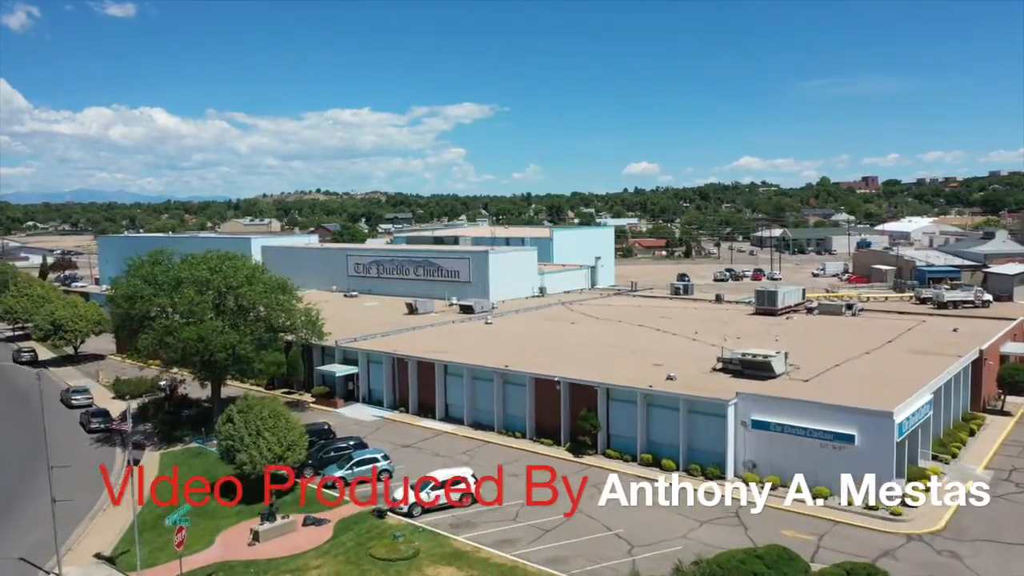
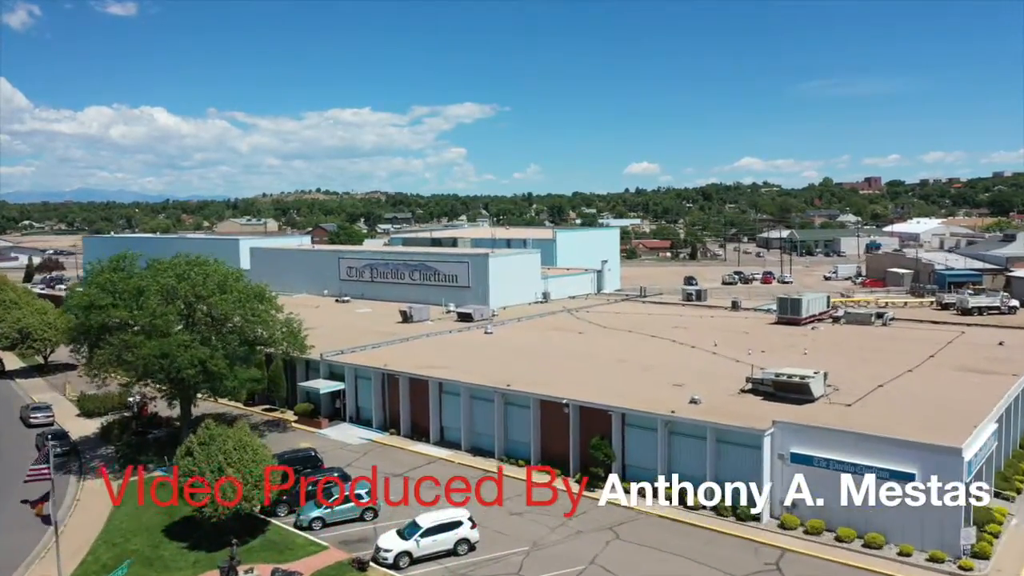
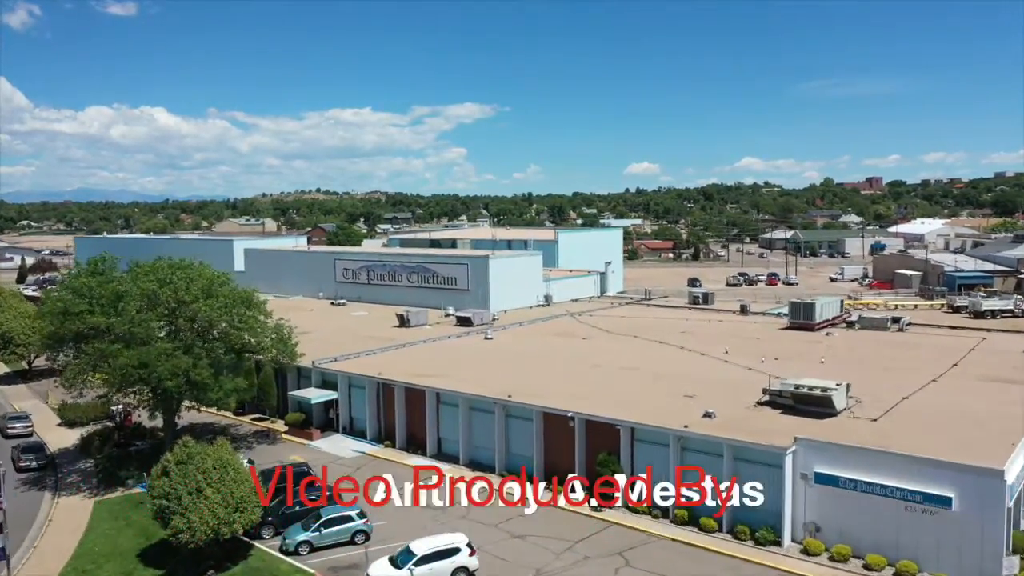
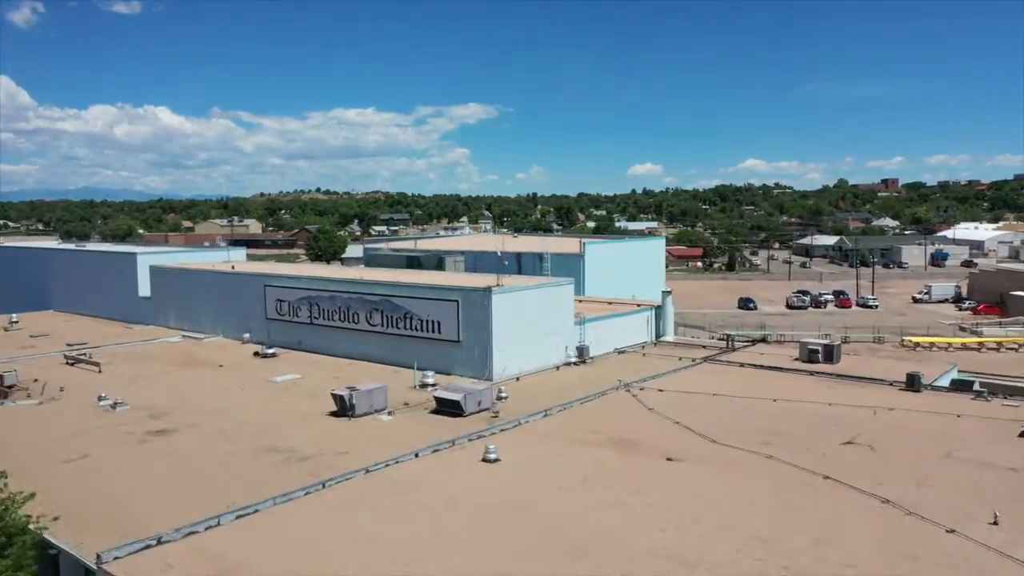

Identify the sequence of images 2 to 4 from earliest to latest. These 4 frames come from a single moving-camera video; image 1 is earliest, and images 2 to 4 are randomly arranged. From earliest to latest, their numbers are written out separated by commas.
2, 3, 4
